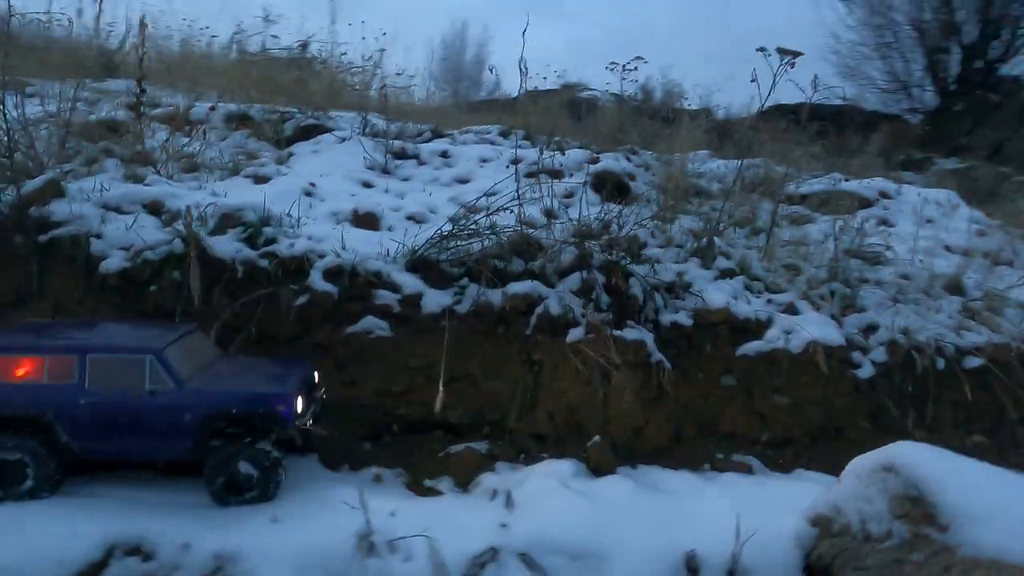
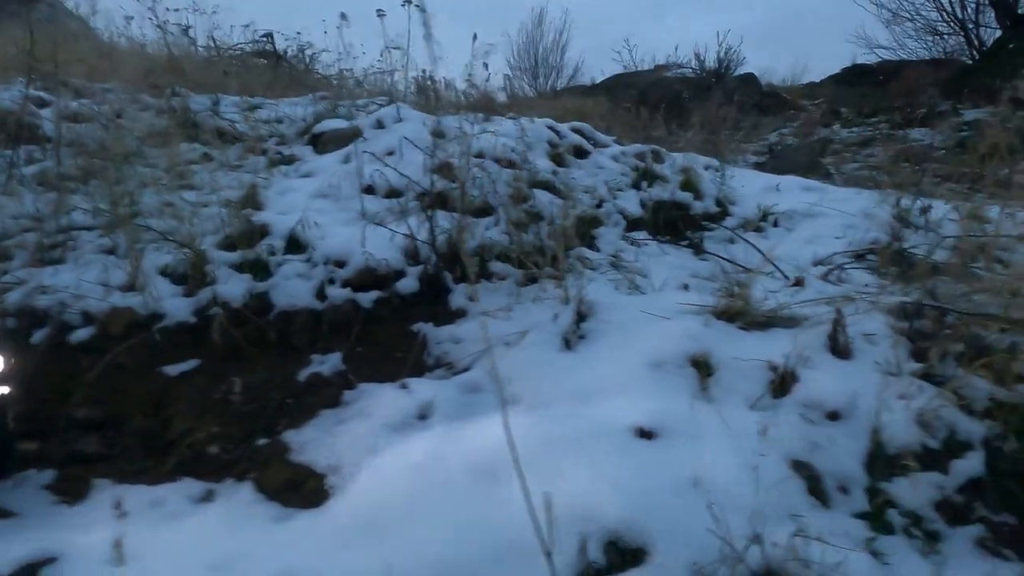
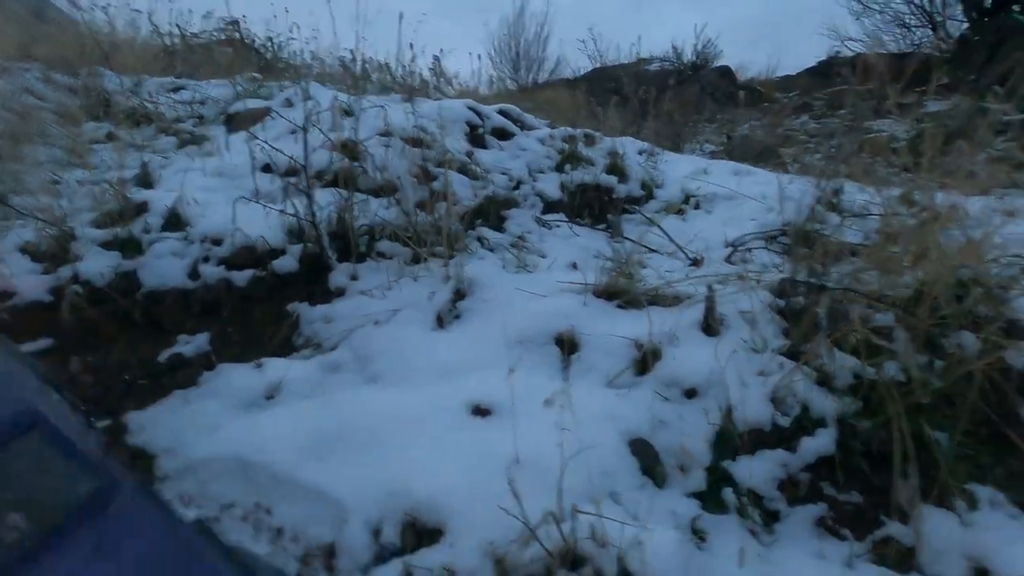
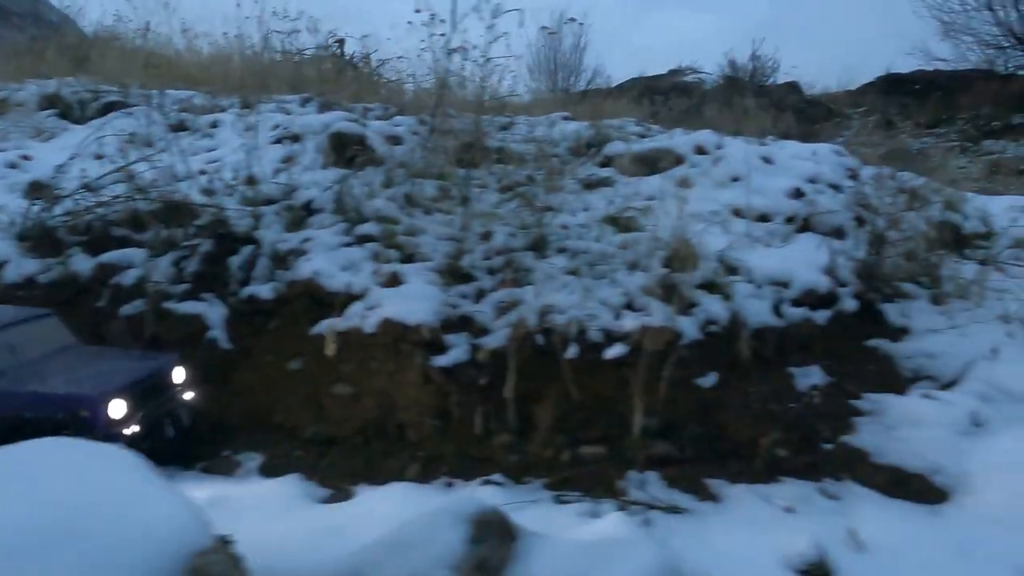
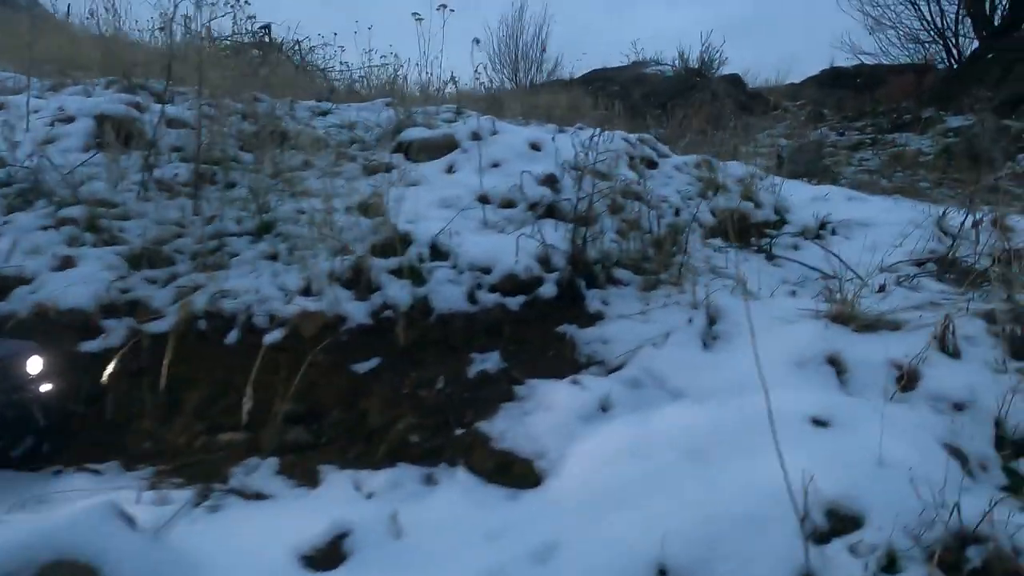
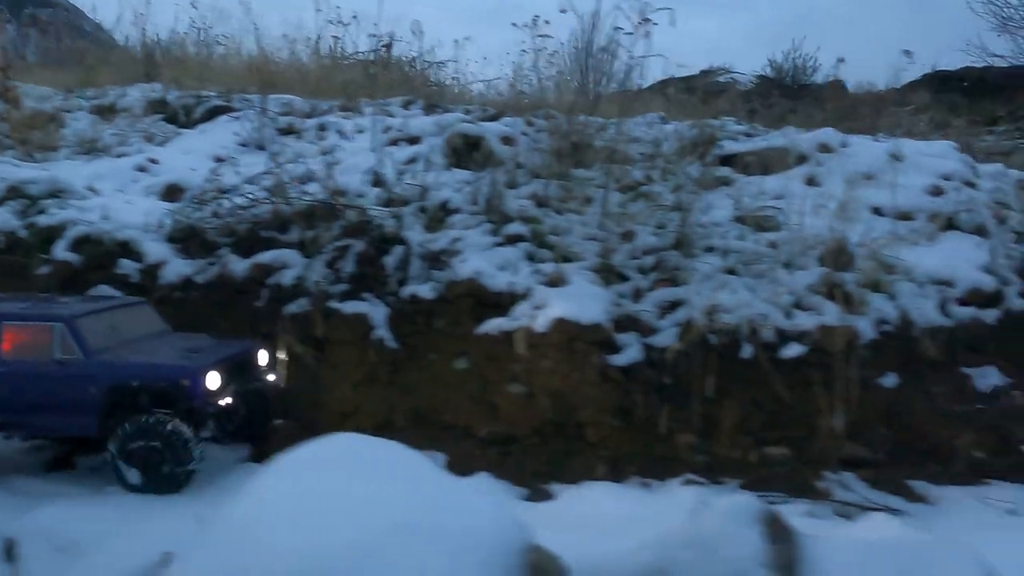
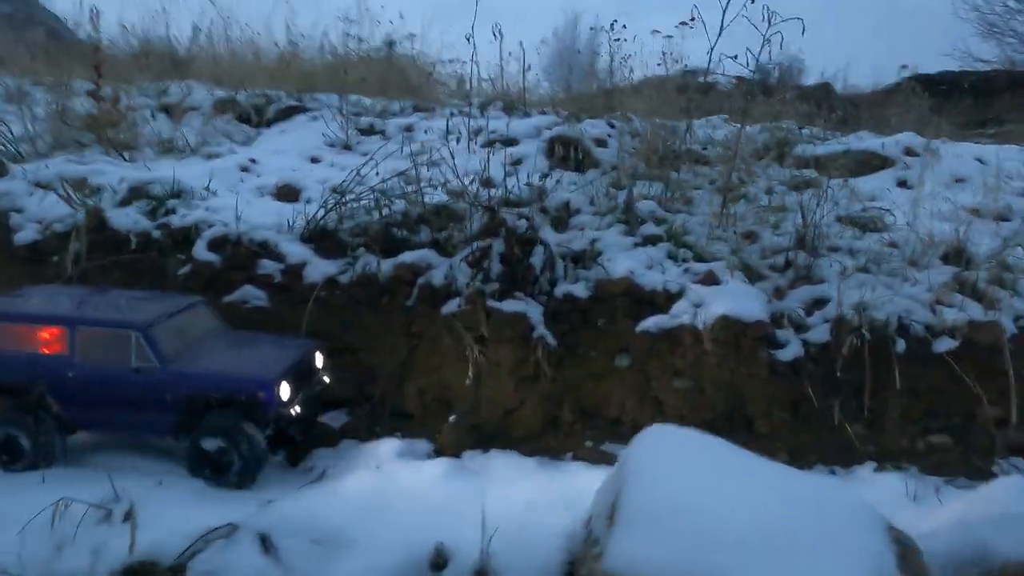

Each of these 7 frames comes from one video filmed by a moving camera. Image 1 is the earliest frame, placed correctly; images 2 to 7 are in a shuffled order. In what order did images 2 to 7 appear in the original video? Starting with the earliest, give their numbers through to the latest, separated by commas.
7, 6, 4, 5, 2, 3
